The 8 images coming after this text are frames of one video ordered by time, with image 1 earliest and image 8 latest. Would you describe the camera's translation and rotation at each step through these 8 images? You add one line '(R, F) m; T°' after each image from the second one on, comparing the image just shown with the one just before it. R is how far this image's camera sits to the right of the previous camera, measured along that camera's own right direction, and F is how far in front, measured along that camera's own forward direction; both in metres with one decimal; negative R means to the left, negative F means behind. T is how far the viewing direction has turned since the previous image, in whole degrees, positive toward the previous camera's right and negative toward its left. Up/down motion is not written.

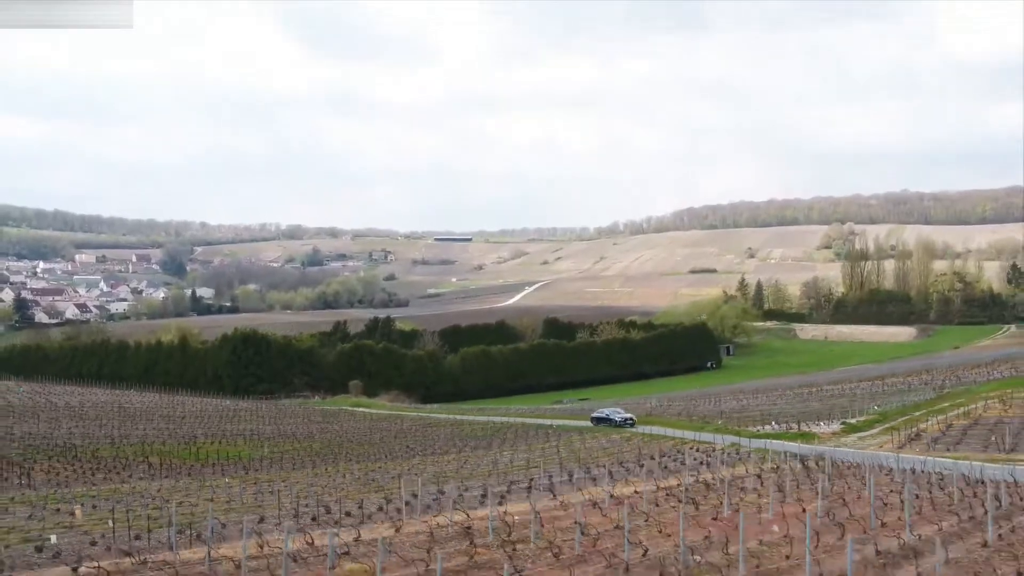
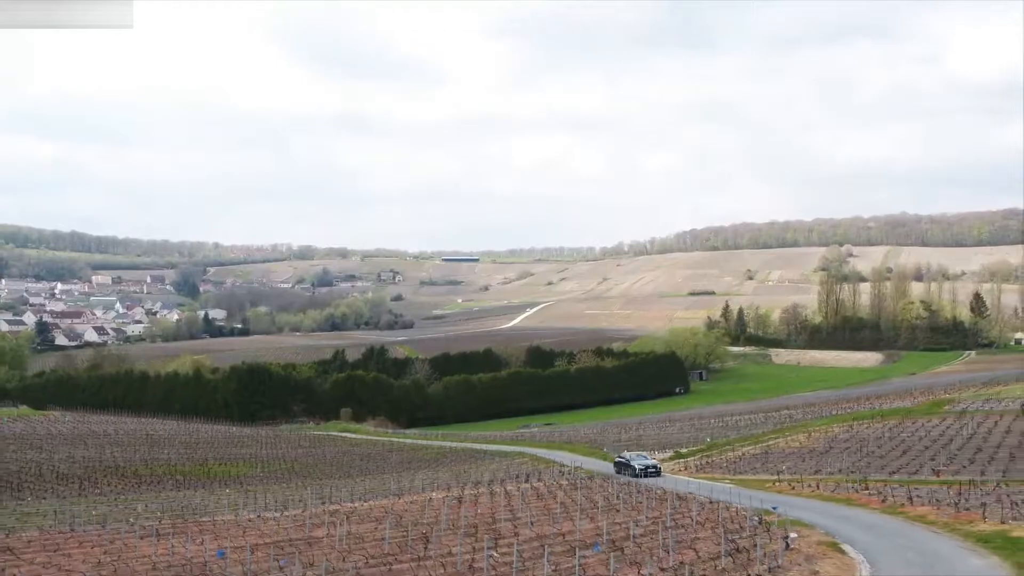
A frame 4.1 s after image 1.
(+1.7, -4.9) m; -1°
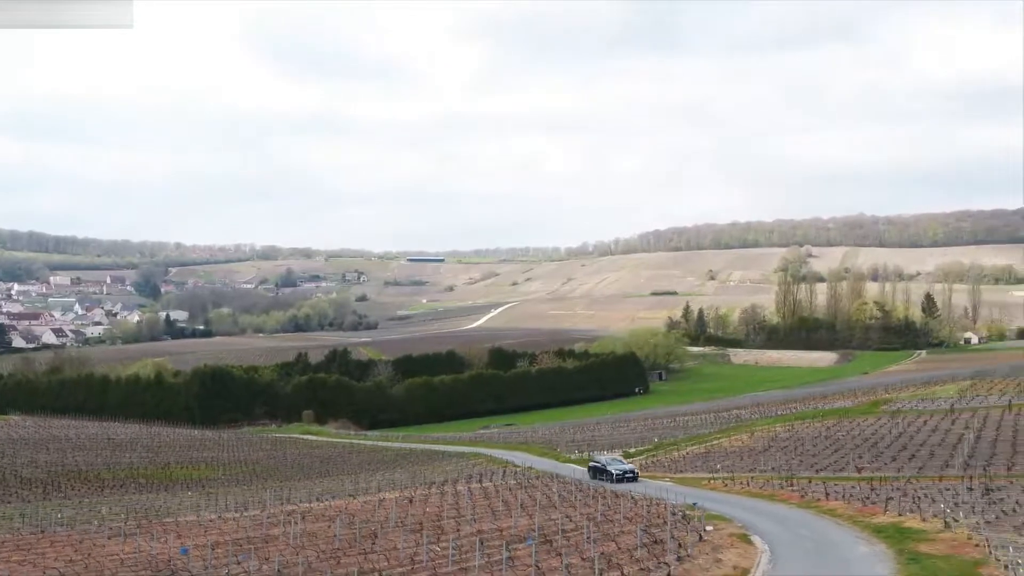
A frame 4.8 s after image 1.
(+0.2, -0.7) m; +2°
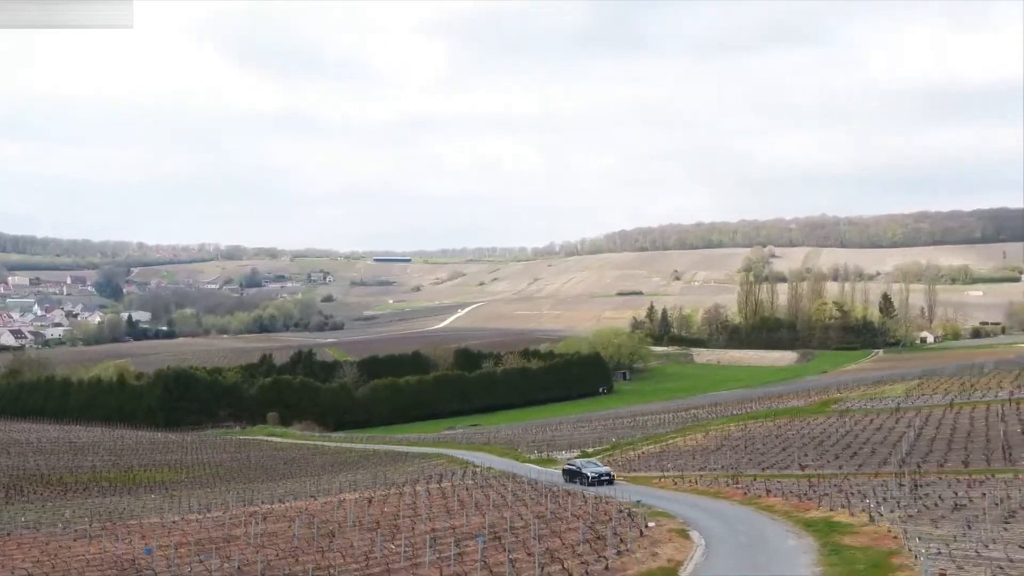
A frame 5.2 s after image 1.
(+0.1, -0.4) m; +2°
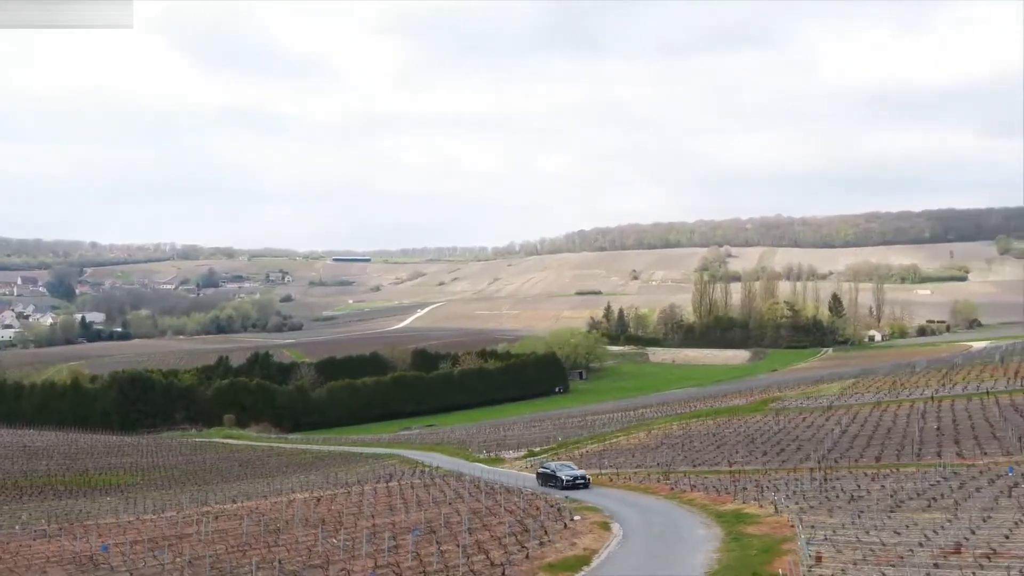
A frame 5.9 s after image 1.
(+0.2, -0.7) m; +2°
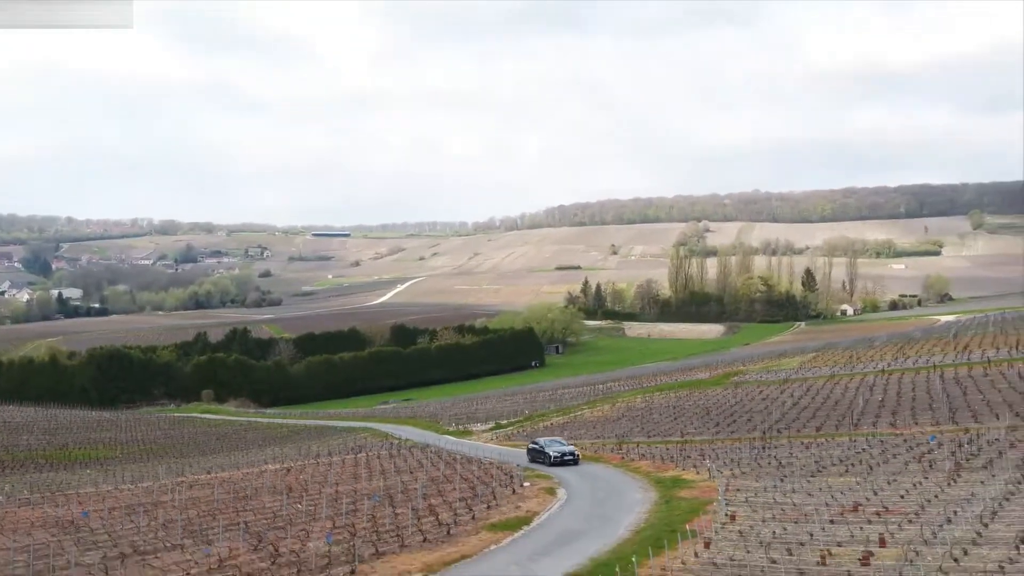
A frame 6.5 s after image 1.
(+0.3, -0.6) m; +1°
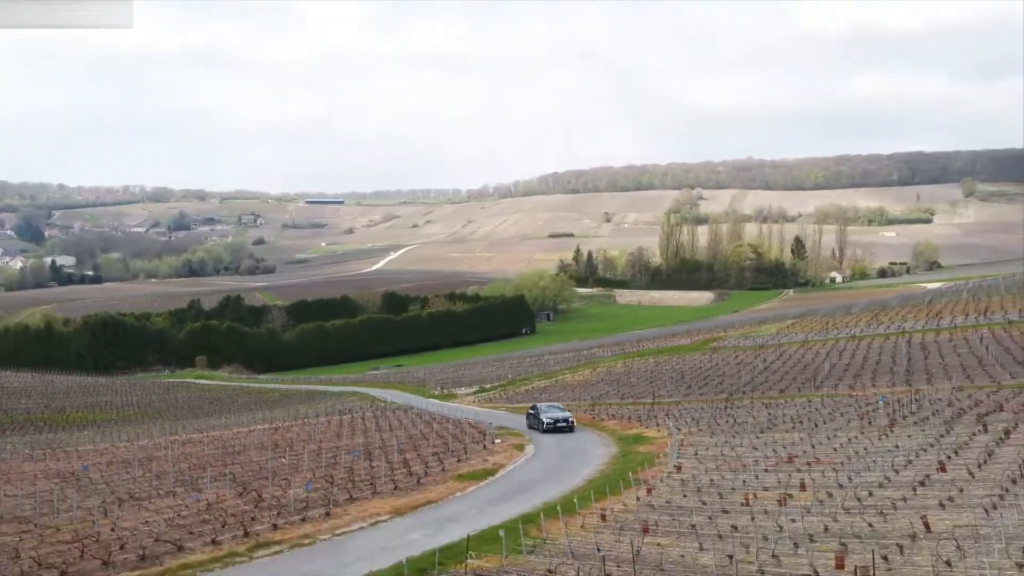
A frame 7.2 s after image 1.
(+0.3, -0.6) m; 0°
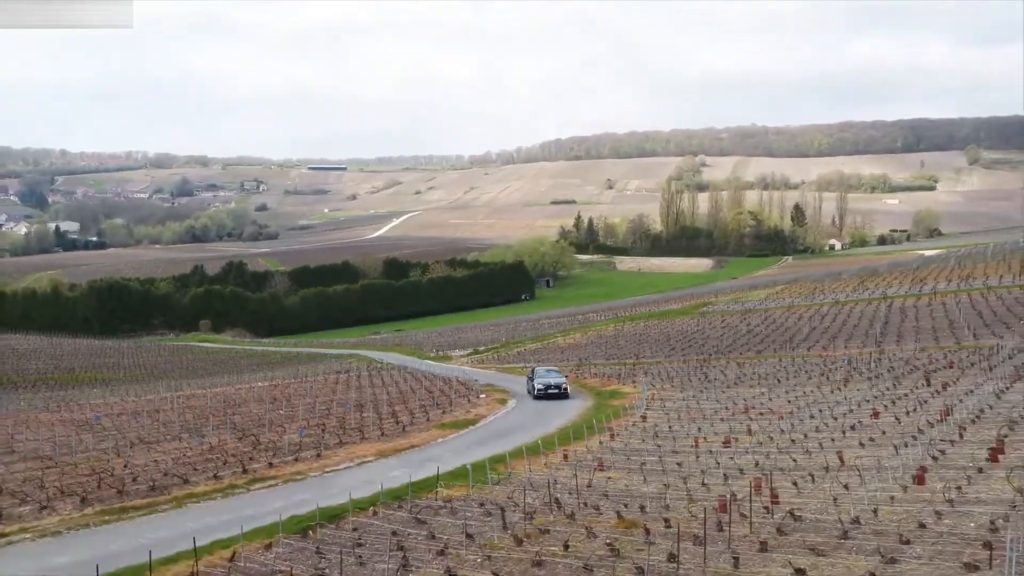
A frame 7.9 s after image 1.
(+0.2, -0.6) m; 0°
